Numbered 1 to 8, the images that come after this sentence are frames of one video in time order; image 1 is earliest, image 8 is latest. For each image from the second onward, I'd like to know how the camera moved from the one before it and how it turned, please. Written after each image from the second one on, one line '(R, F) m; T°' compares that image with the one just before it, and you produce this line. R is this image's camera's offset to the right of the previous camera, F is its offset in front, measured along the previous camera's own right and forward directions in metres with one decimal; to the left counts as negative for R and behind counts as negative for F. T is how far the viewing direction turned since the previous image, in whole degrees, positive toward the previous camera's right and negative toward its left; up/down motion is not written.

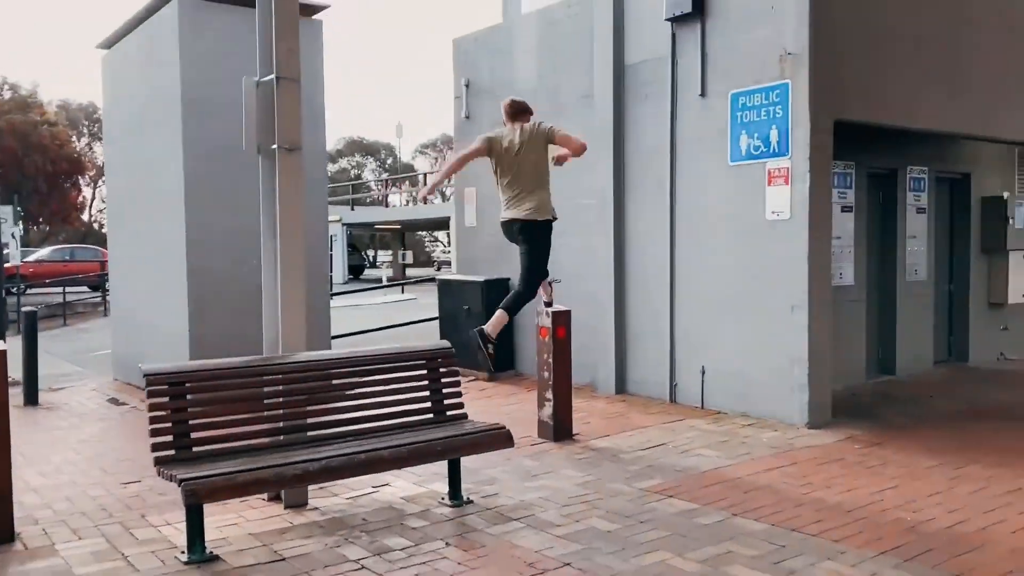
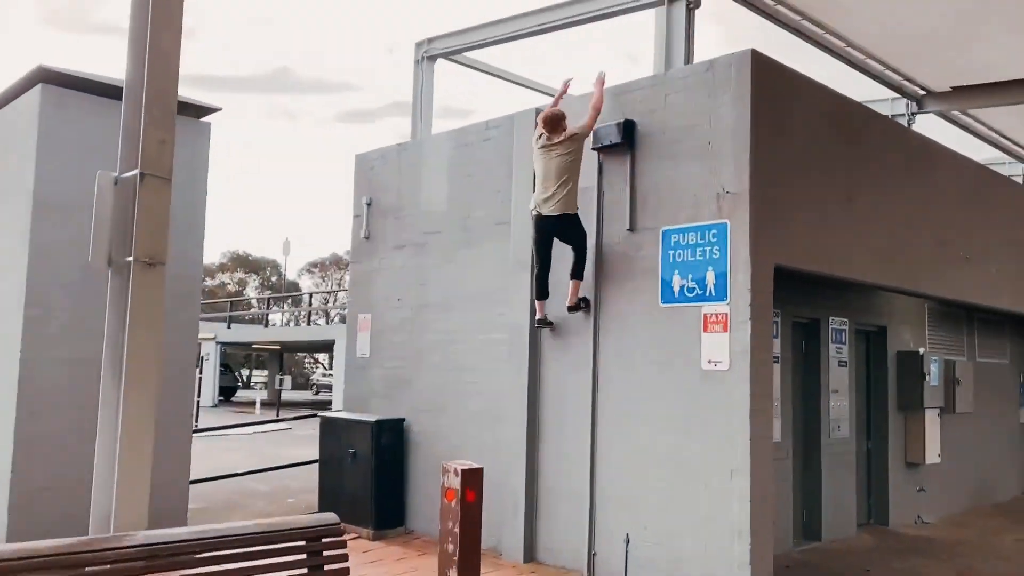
(-0.1, +0.8) m; +7°
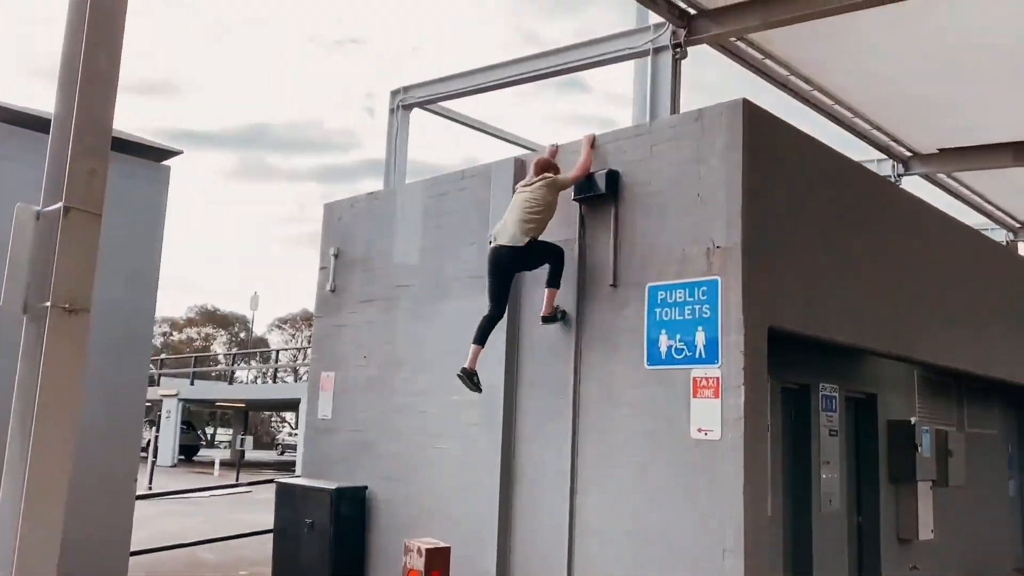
(0.0, +0.4) m; +2°
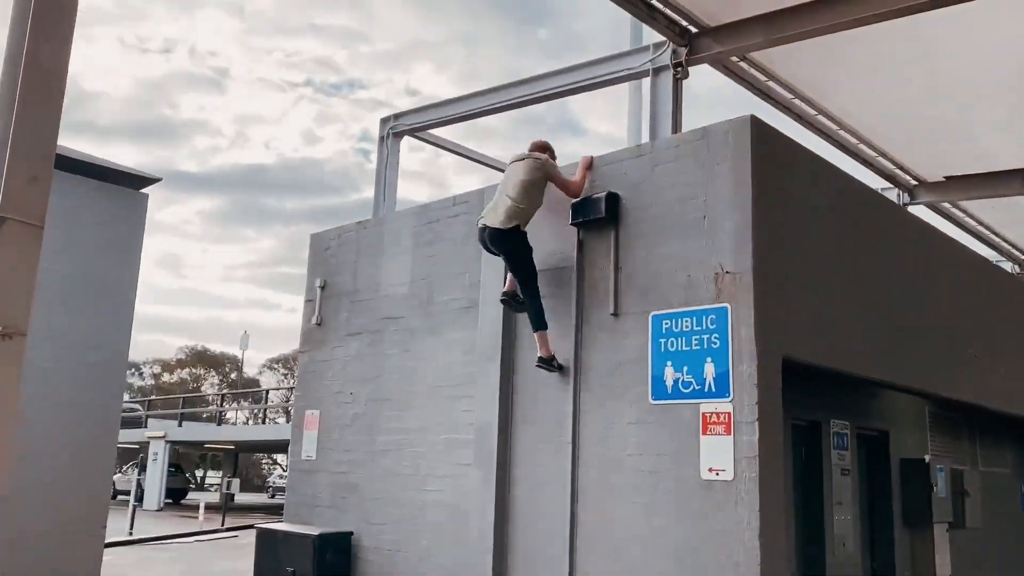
(0.0, +0.3) m; 0°
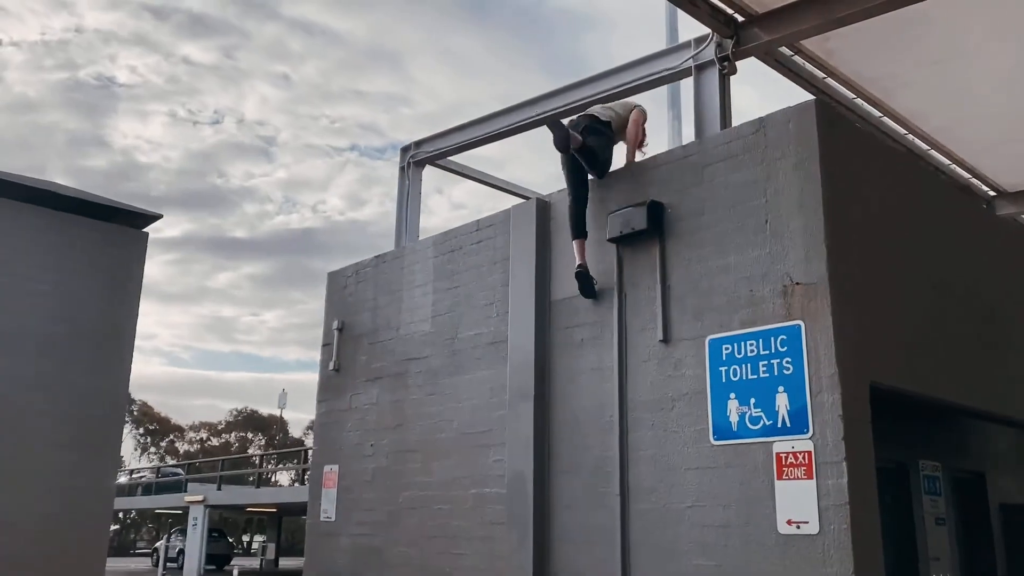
(+0.1, +0.7) m; -3°
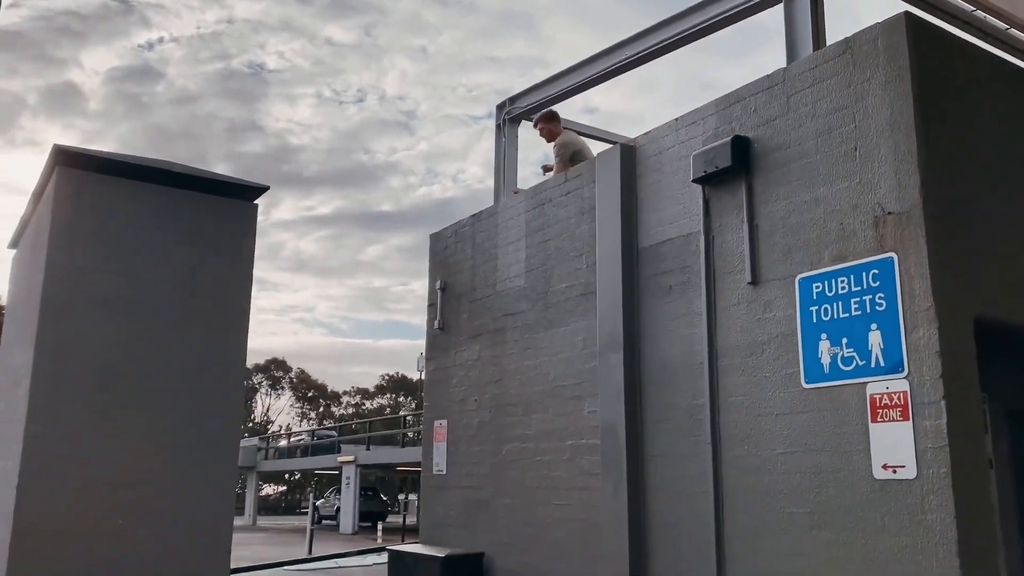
(+0.3, +0.1) m; -9°
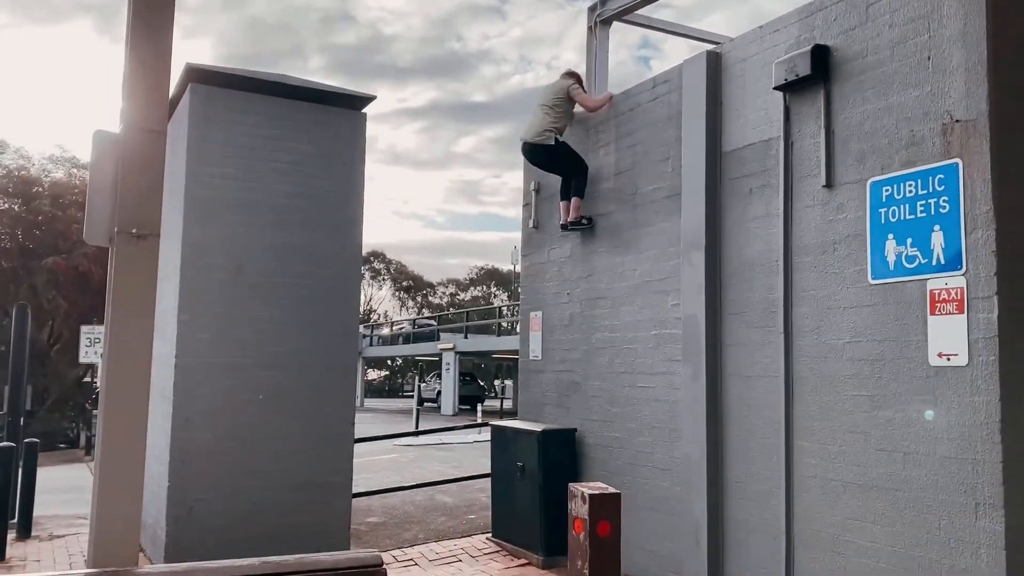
(0.0, -0.5) m; -6°
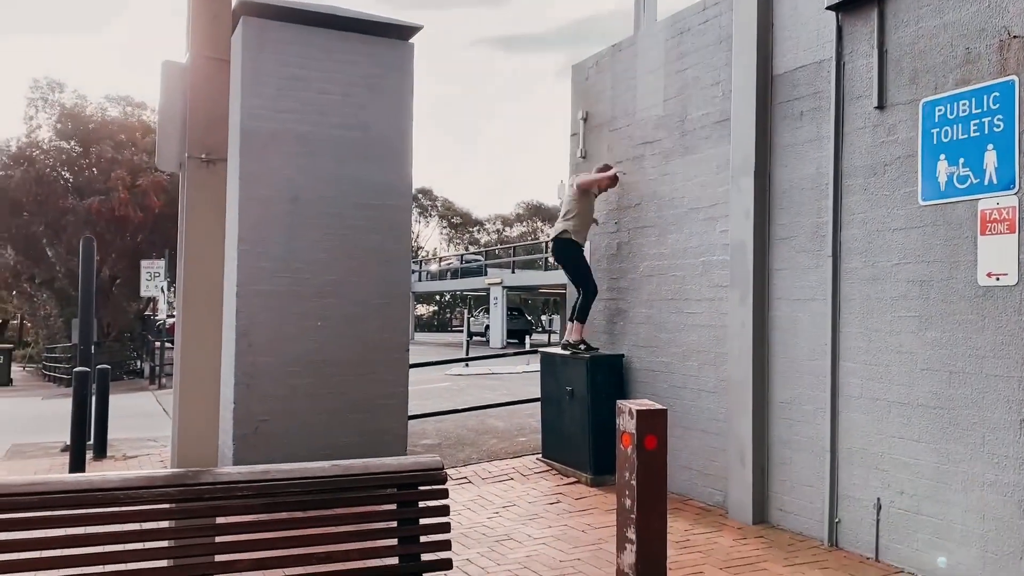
(0.0, -0.1) m; -3°
